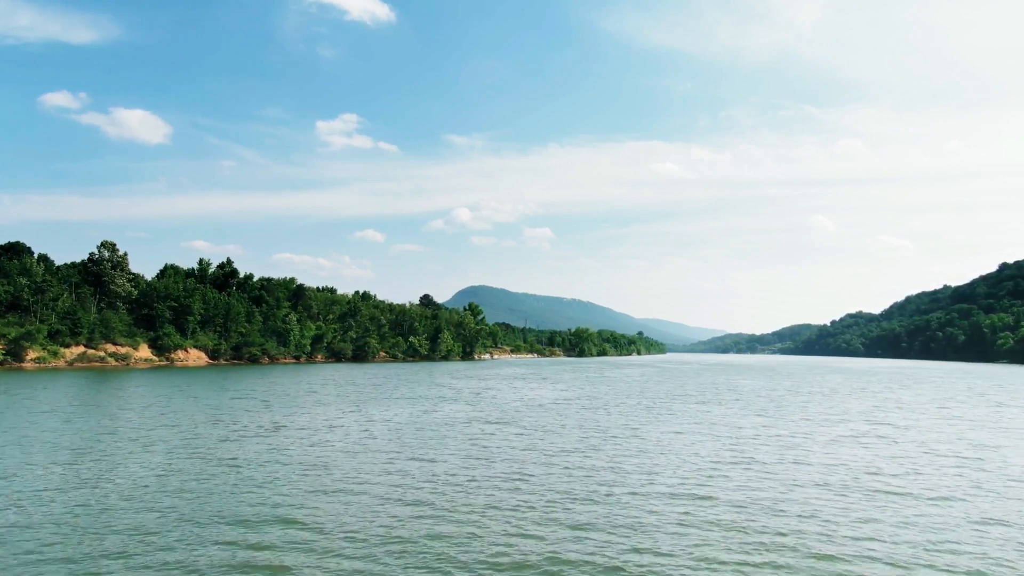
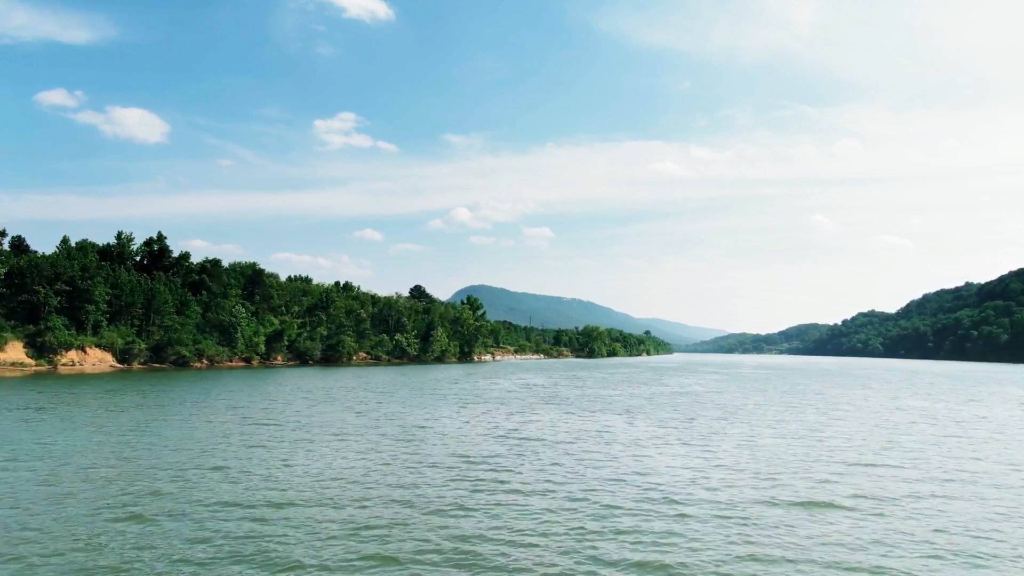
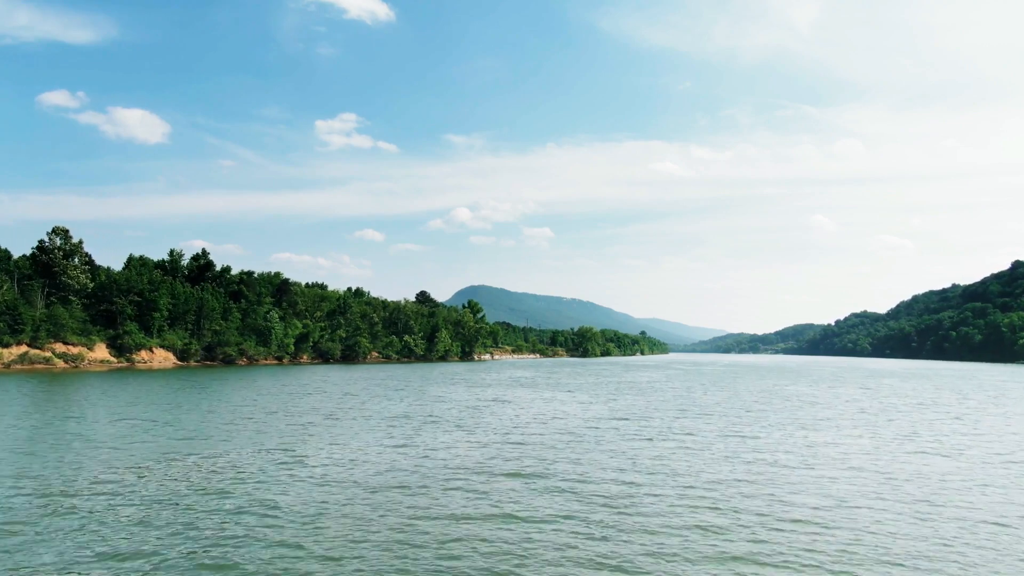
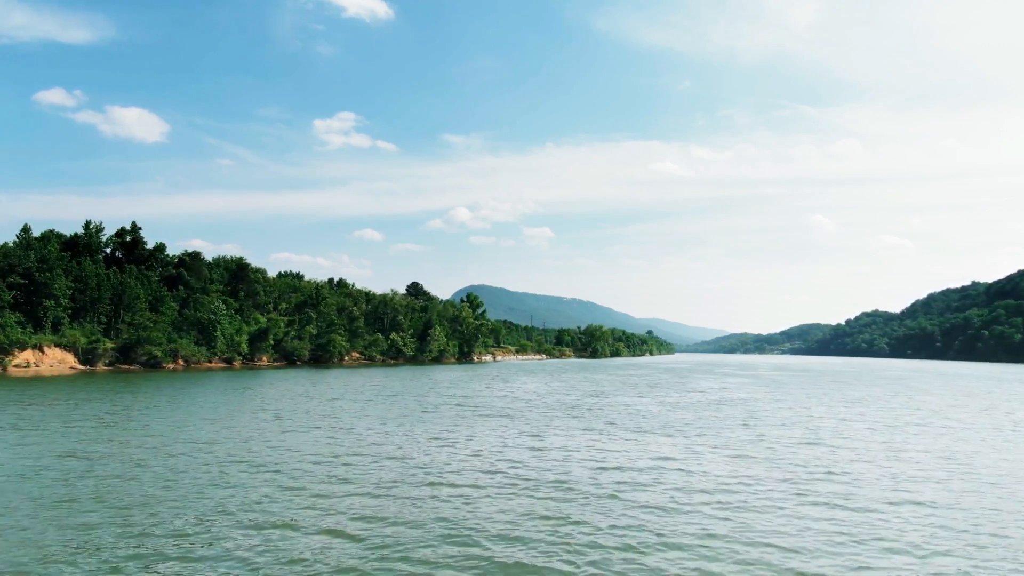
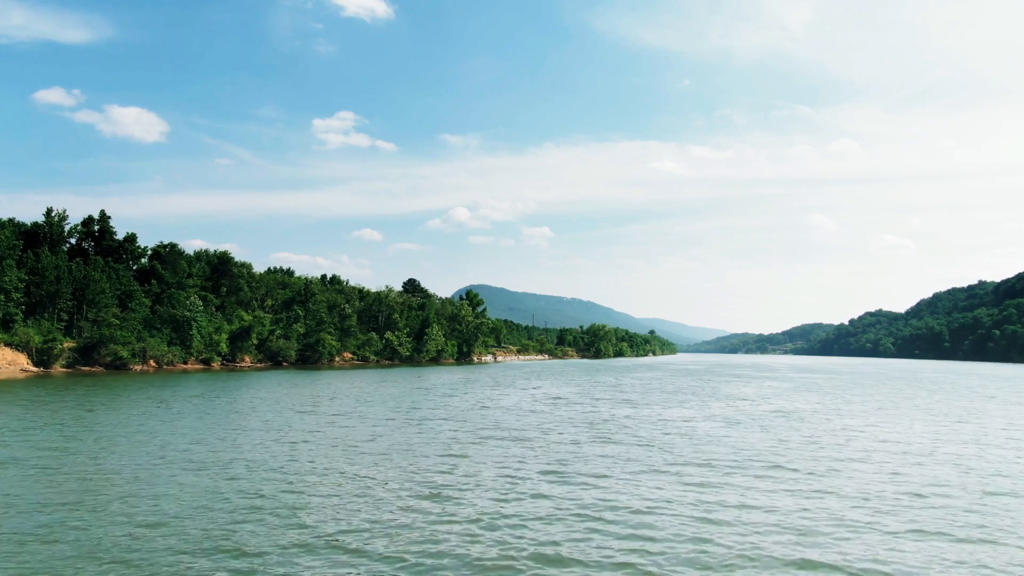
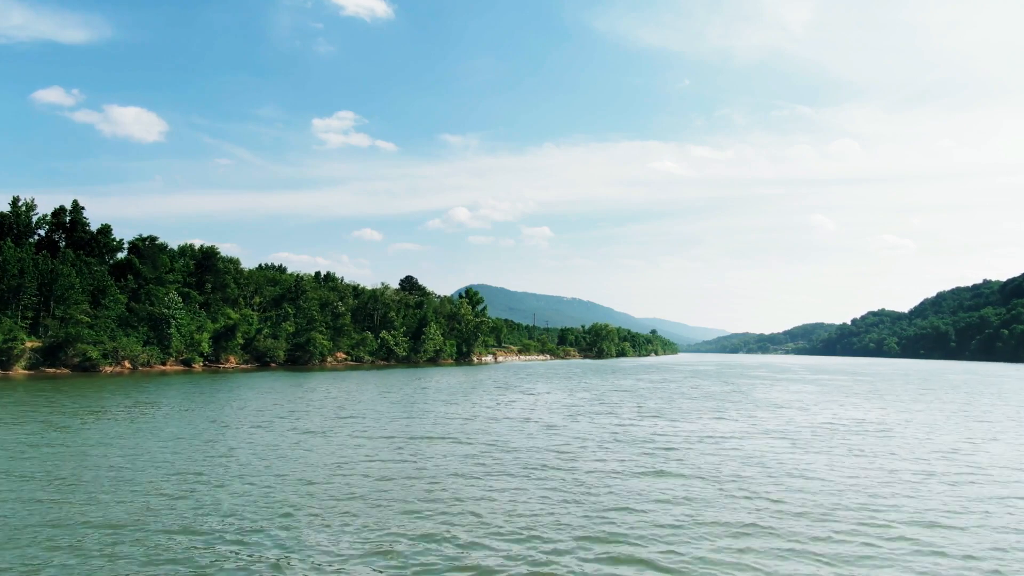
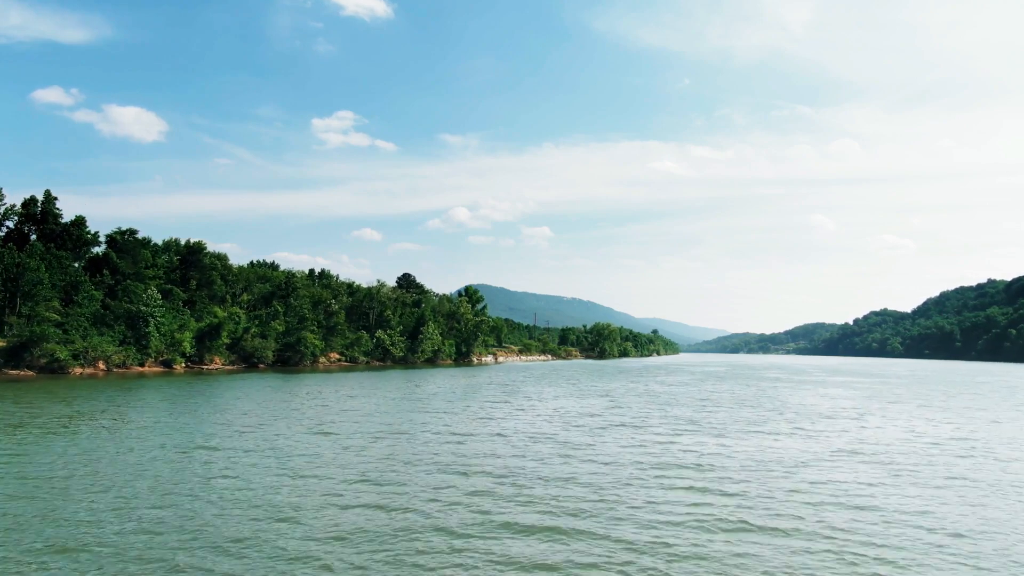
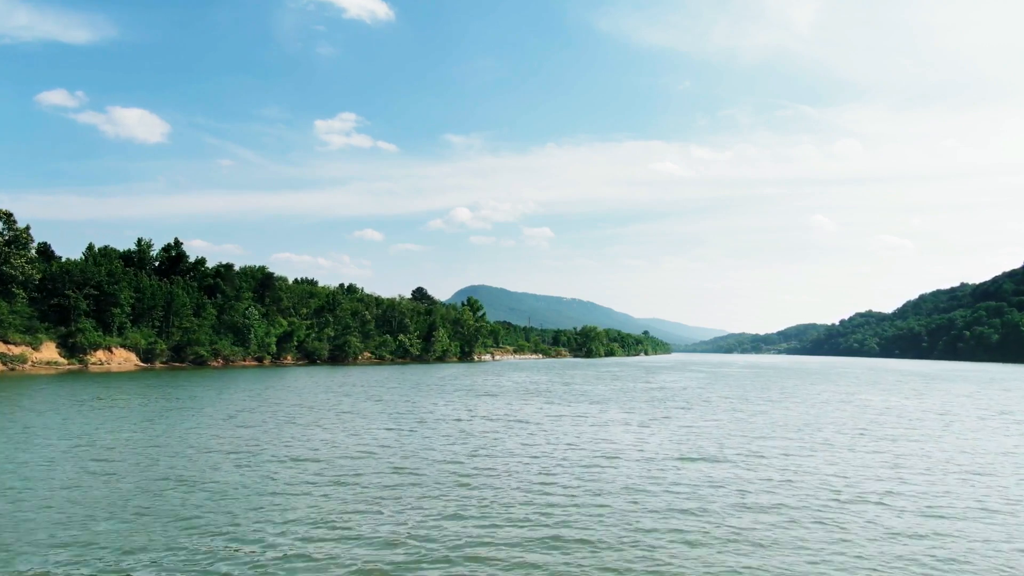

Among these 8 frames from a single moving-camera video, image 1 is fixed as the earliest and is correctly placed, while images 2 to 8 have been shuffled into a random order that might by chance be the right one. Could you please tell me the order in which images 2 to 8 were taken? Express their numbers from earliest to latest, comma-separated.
3, 8, 2, 4, 5, 6, 7
